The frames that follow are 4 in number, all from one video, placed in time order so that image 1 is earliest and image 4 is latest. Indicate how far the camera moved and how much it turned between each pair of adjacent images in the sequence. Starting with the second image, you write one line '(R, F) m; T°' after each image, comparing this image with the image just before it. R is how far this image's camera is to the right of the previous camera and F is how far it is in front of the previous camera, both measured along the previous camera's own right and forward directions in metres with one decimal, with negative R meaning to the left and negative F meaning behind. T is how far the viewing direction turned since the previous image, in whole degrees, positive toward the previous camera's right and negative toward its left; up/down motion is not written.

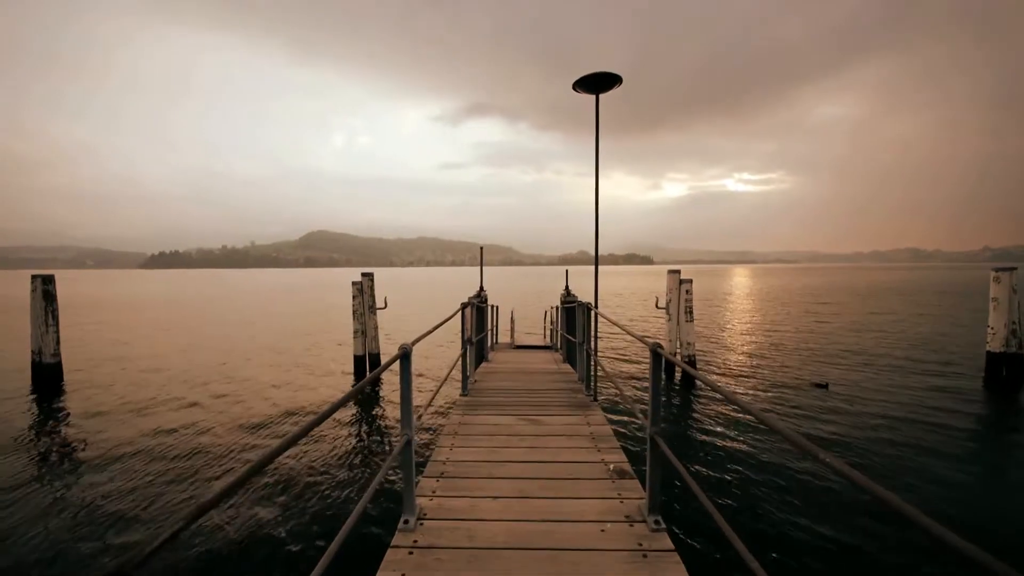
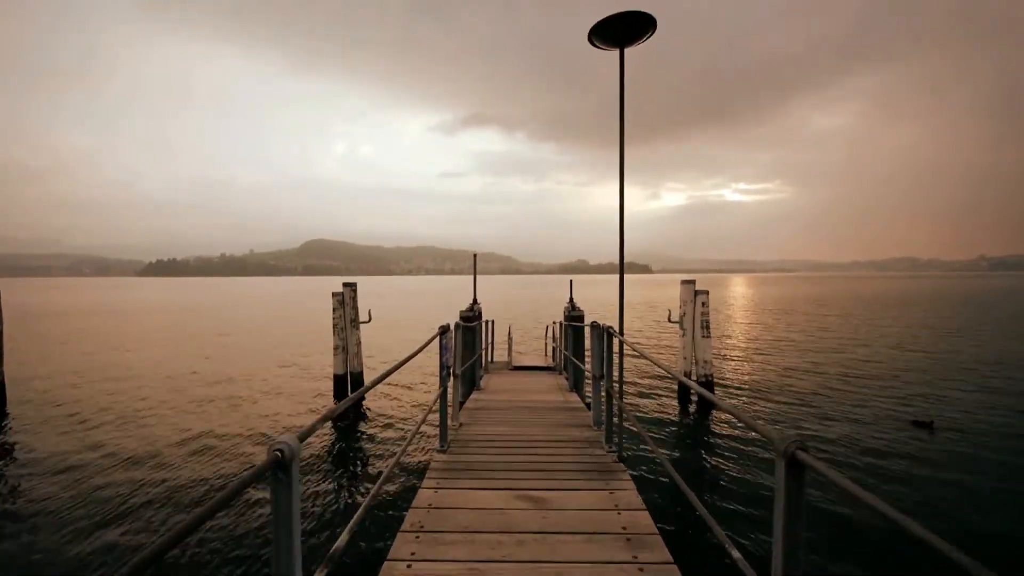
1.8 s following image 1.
(0.0, +1.0) m; 0°
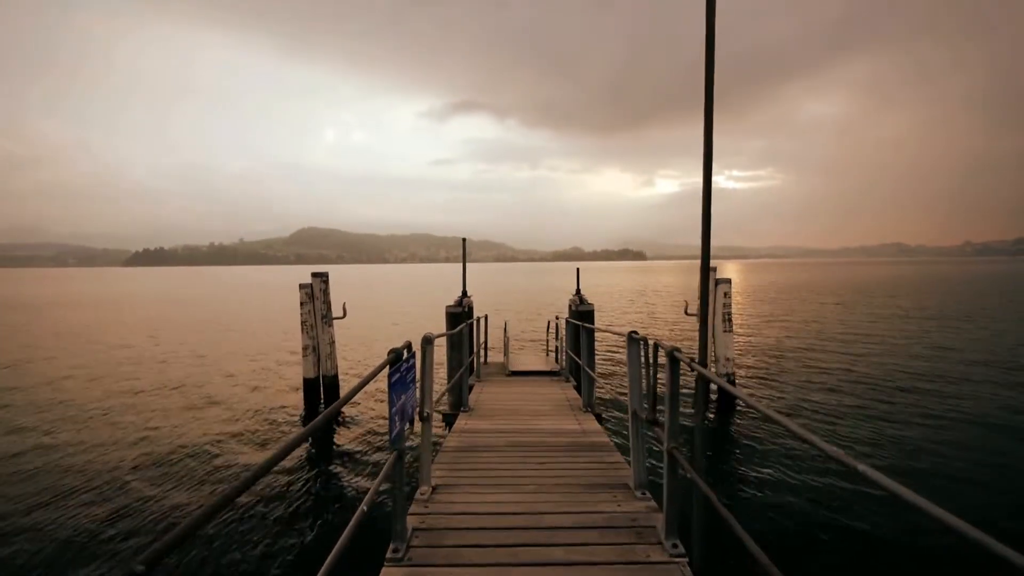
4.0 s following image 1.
(0.0, +1.2) m; +1°
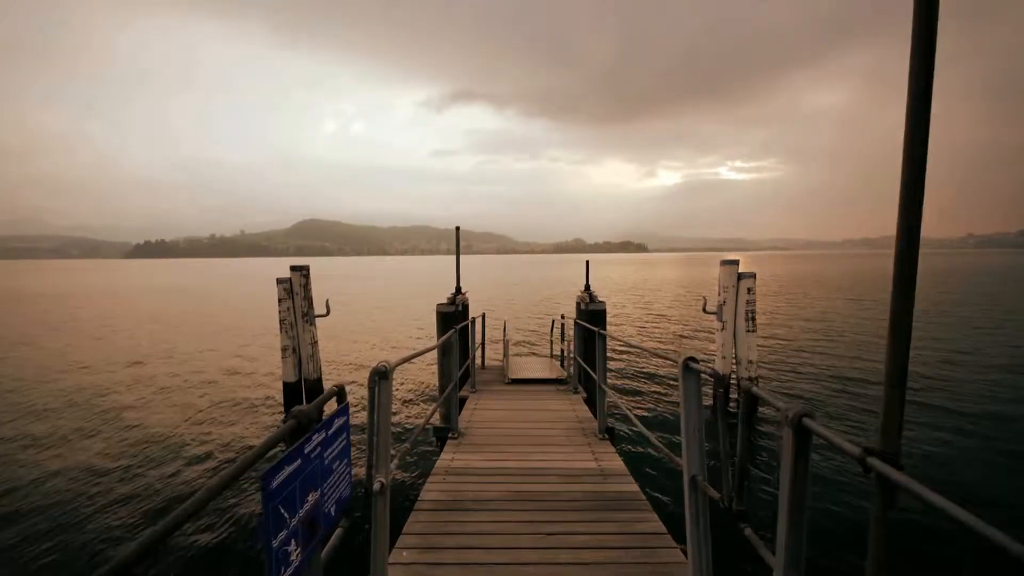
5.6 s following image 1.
(0.0, +0.8) m; 0°
